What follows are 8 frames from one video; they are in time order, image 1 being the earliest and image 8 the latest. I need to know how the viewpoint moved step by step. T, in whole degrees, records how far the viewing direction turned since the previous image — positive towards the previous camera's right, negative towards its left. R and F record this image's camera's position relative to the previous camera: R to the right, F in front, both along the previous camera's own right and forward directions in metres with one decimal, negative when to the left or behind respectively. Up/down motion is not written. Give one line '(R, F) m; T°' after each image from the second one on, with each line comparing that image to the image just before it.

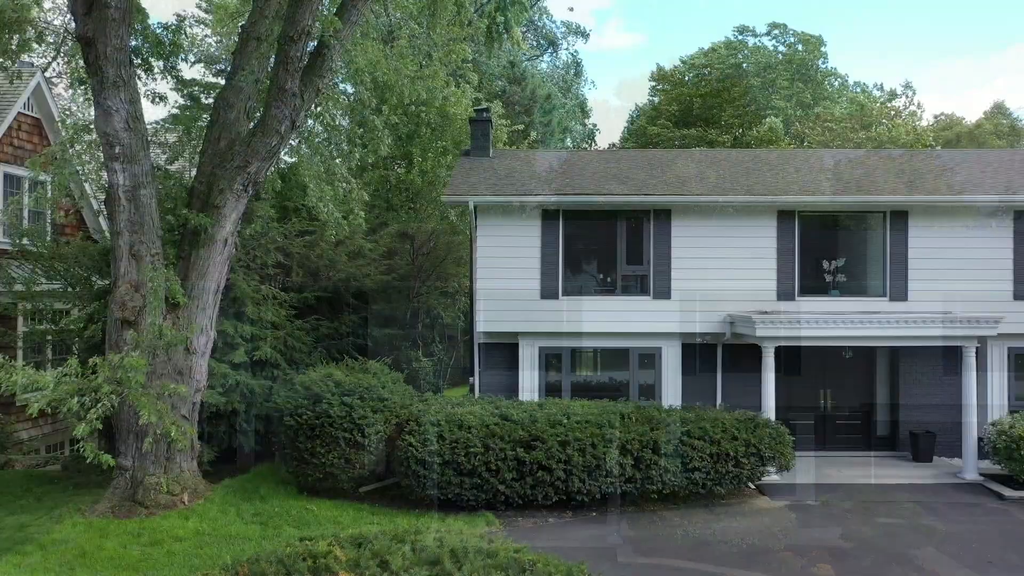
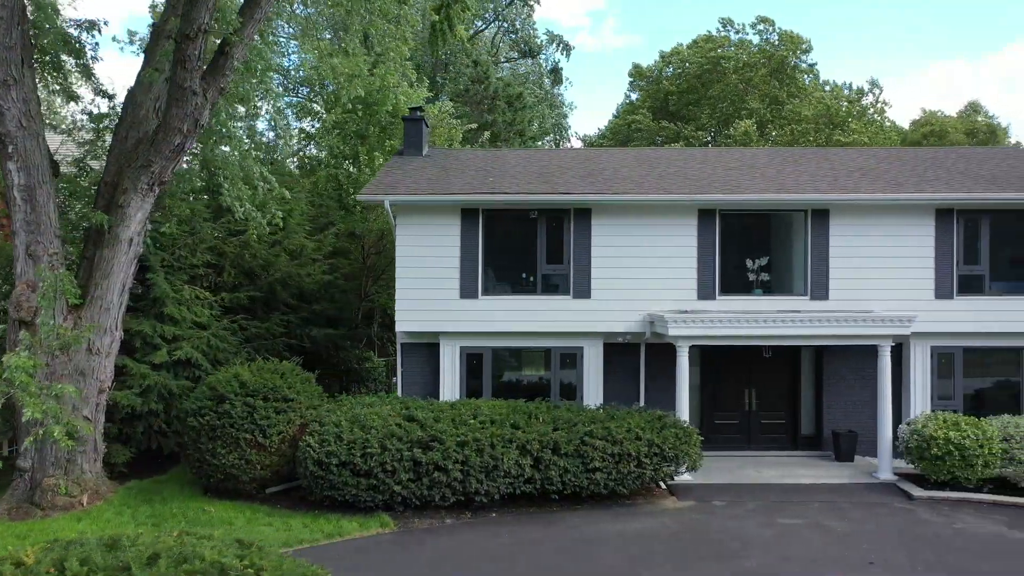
(+1.3, +0.1) m; 0°
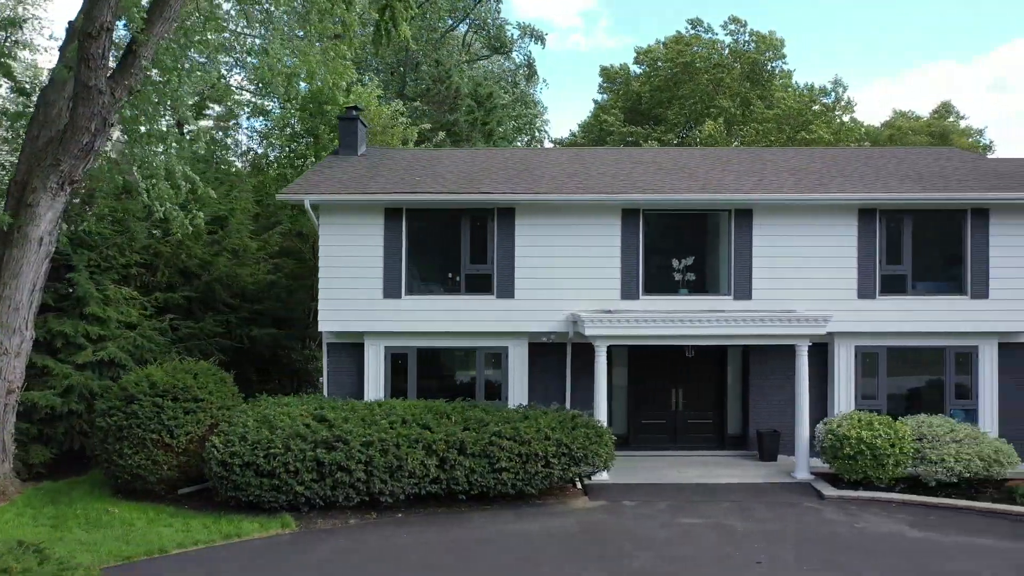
(+1.1, 0.0) m; 0°
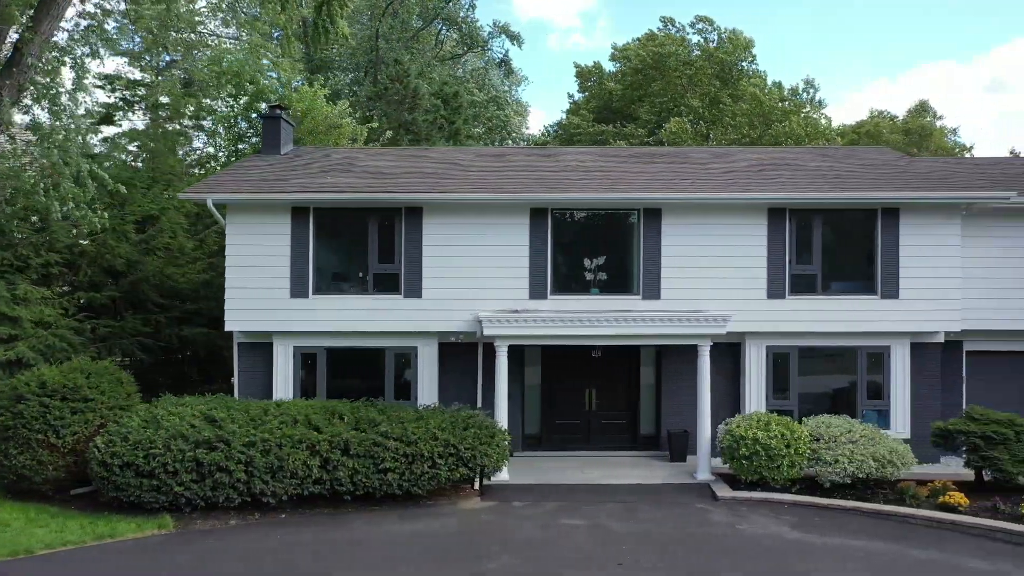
(+1.5, +0.1) m; 0°
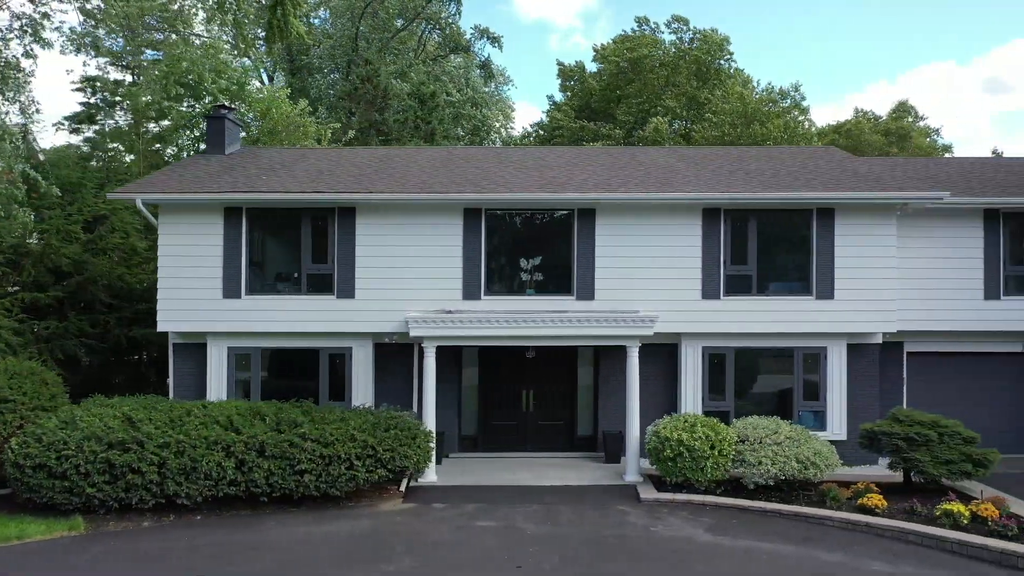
(+1.1, +0.1) m; 0°
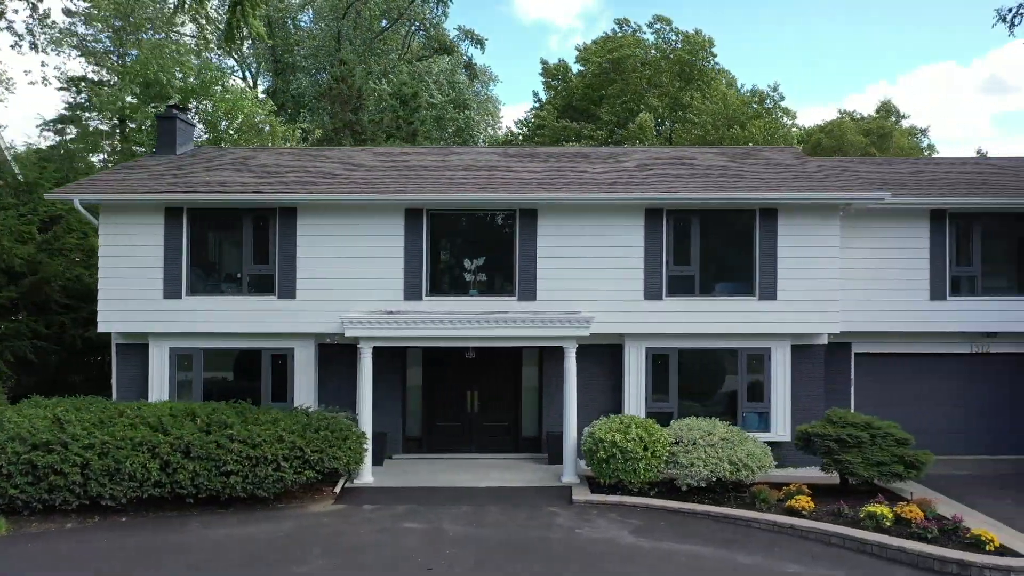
(+0.9, +0.1) m; 0°
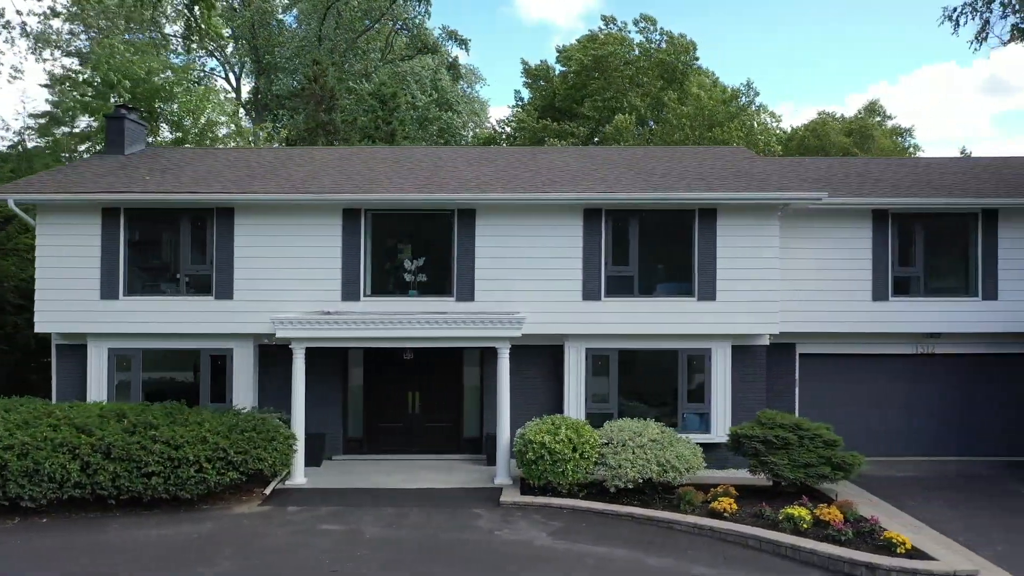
(+1.0, +0.1) m; 0°
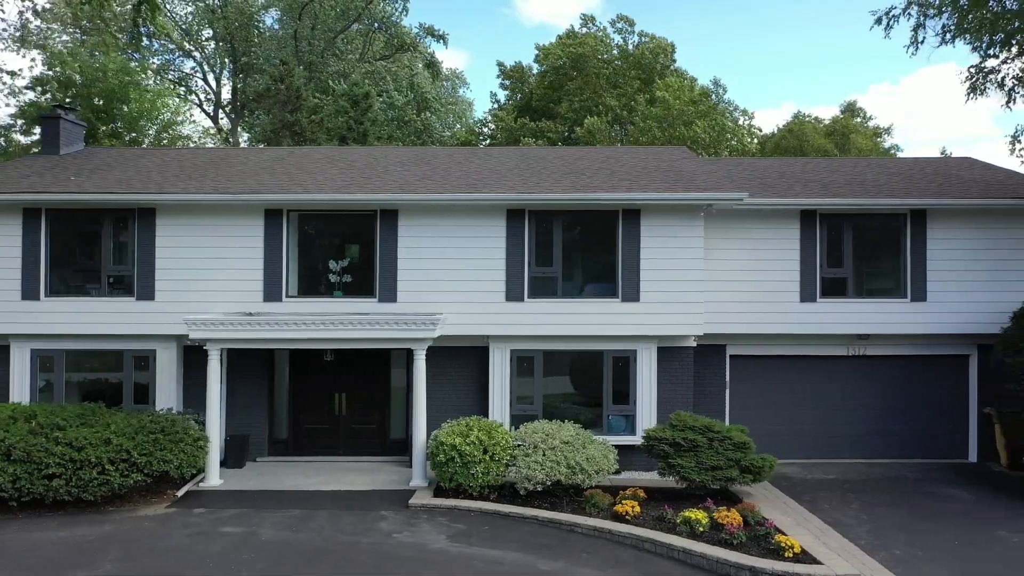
(+1.2, +0.1) m; 0°
